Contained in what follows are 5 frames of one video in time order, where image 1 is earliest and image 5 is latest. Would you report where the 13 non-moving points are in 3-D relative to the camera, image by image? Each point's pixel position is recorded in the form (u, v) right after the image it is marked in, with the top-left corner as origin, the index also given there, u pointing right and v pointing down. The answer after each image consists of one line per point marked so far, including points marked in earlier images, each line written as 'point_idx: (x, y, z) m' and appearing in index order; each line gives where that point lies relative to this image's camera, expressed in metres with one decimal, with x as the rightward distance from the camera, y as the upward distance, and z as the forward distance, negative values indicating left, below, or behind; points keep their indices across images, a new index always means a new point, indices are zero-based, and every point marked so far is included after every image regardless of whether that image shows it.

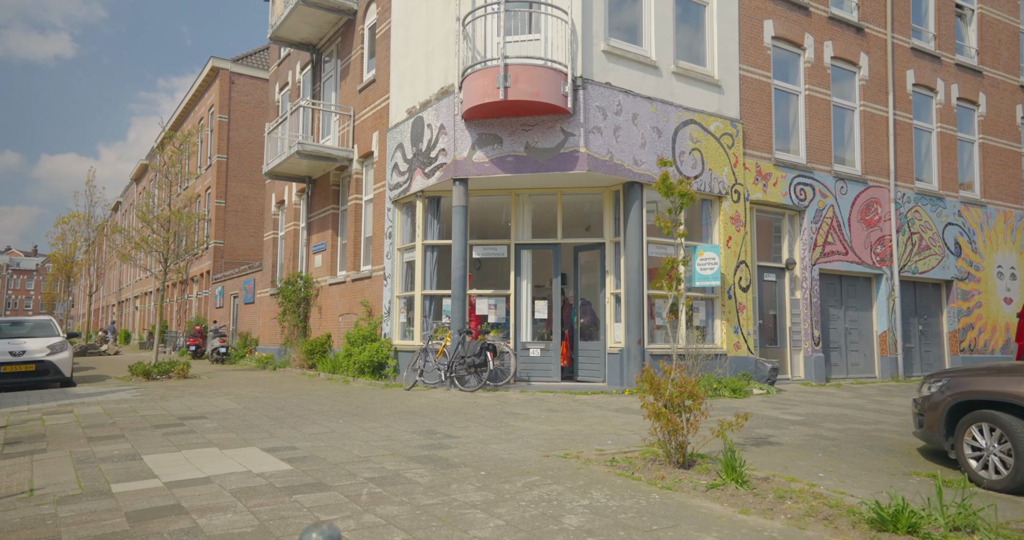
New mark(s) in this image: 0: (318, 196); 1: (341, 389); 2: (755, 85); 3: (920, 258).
0: (-5.2, +2.0, +17.1) m
1: (-3.2, -2.2, +11.9) m
2: (+4.9, +3.7, +12.8) m
3: (+9.4, +0.3, +14.6) m
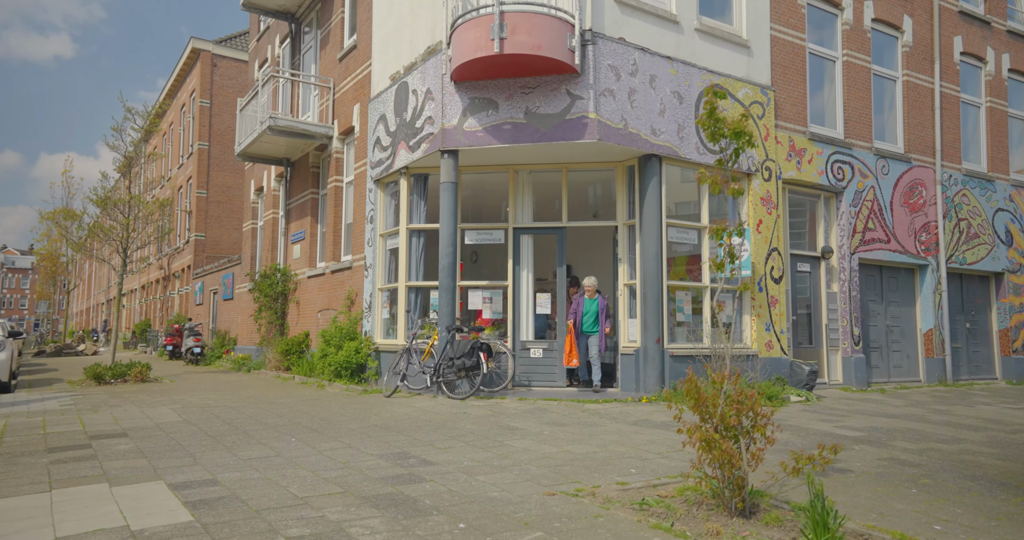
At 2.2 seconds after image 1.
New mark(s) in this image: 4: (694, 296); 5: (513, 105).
0: (-5.3, +2.2, +15.5) m
1: (-3.3, -2.0, +10.3) m
2: (+4.9, +3.9, +11.2) m
3: (+9.4, +0.5, +13.0) m
4: (+2.9, -0.4, +10.2) m
5: (0.0, +2.5, +9.5) m
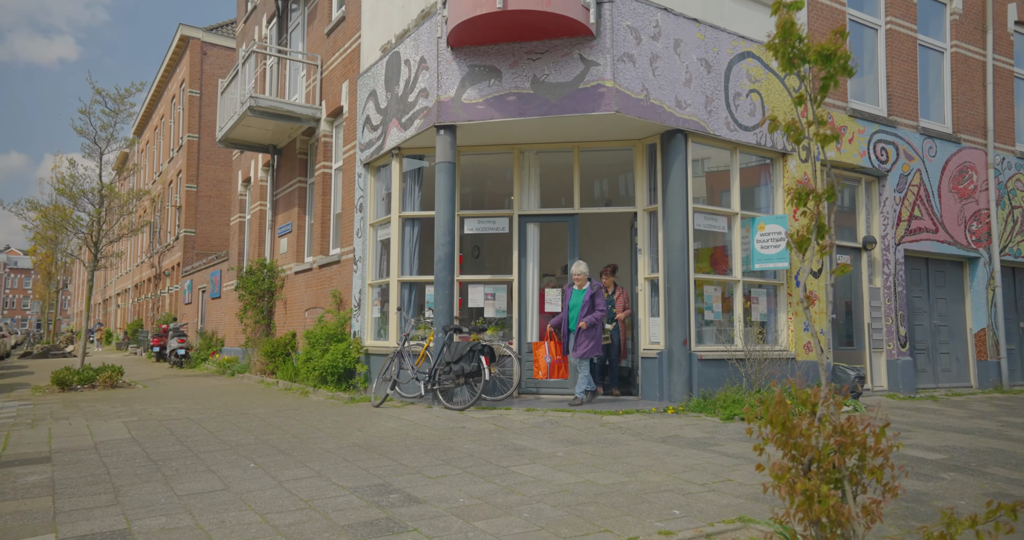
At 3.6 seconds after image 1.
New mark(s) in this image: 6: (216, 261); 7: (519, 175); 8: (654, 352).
0: (-5.2, +2.3, +14.4) m
1: (-3.2, -1.9, +9.2) m
2: (+5.0, +4.1, +10.0) m
3: (+9.5, +0.6, +11.8) m
4: (+3.0, -0.3, +9.0) m
5: (+0.1, +2.6, +8.3) m
6: (-9.0, +0.3, +19.2) m
7: (+0.1, +1.4, +9.6) m
8: (+2.0, -1.1, +8.7) m
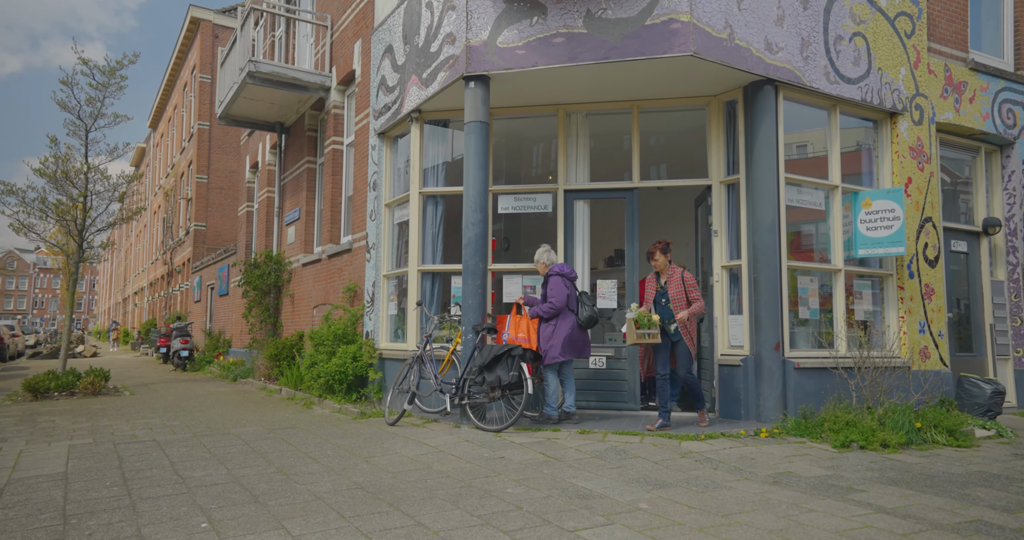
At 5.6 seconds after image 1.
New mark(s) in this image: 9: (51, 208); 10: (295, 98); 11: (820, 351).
0: (-4.4, +2.5, +12.8) m
1: (-2.6, -1.8, +7.6) m
2: (+5.5, +4.2, +8.2) m
3: (+10.1, +0.7, +9.8) m
4: (+3.5, -0.2, +7.2) m
5: (+0.6, +2.7, +6.6) m
6: (-8.1, +0.4, +17.8) m
7: (+0.7, +1.6, +7.9) m
8: (+2.5, -1.0, +7.0) m
9: (-8.2, +1.1, +11.3) m
10: (-3.9, +3.1, +11.4) m
11: (+3.4, -0.9, +7.0) m
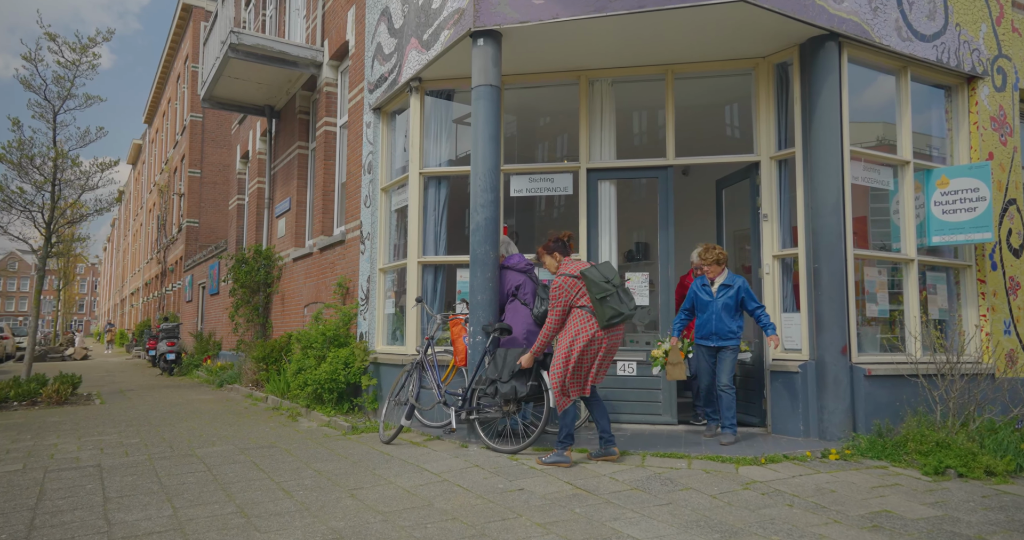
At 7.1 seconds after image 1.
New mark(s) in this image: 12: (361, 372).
0: (-4.3, +2.5, +11.8) m
1: (-2.5, -1.7, +6.6) m
2: (+5.7, +4.3, +7.1) m
3: (+10.3, +0.9, +8.7) m
4: (+3.7, -0.1, +6.2) m
5: (+0.7, +2.8, +5.6) m
6: (-7.9, +0.5, +16.8) m
7: (+0.8, +1.7, +6.8) m
8: (+2.6, -0.9, +5.9) m
9: (-8.1, +1.2, +10.3) m
10: (-3.8, +3.2, +10.4) m
11: (+3.6, -0.8, +5.9) m
12: (-1.8, -1.2, +7.4) m
